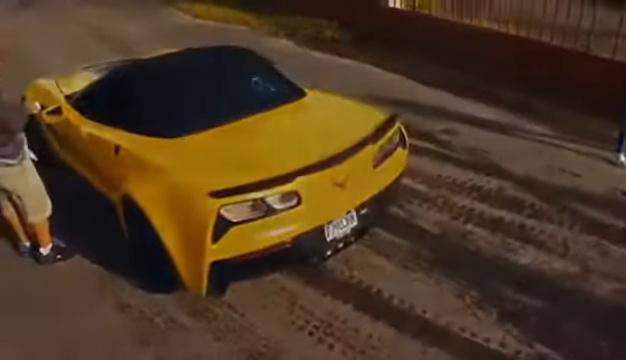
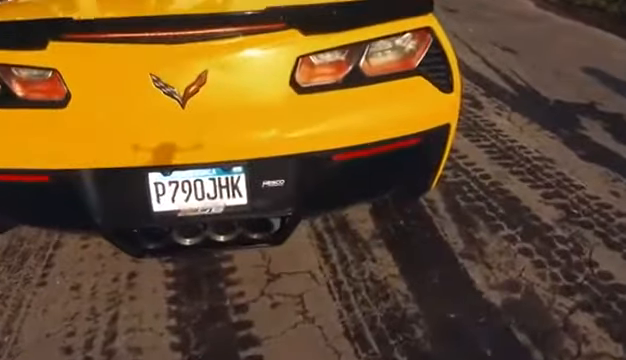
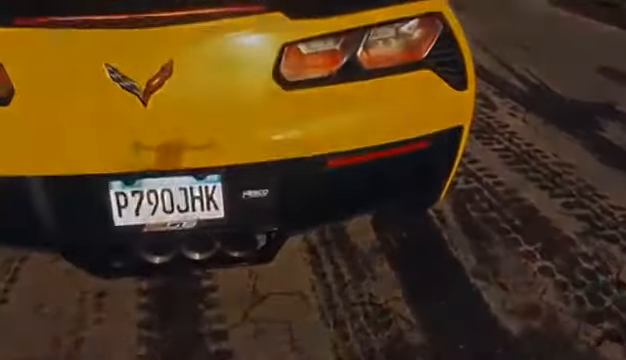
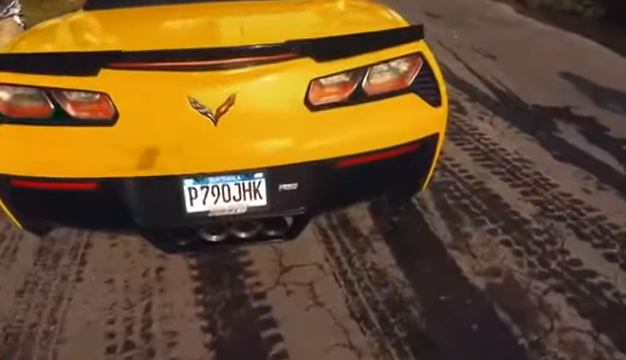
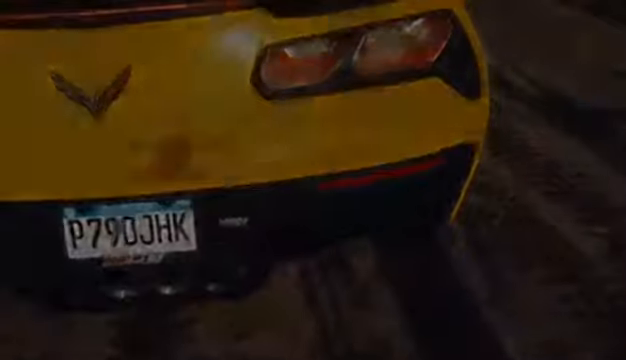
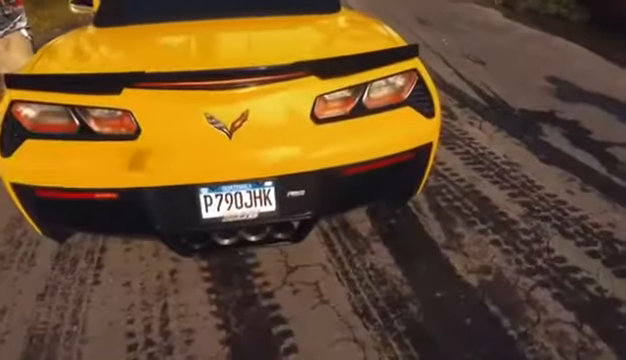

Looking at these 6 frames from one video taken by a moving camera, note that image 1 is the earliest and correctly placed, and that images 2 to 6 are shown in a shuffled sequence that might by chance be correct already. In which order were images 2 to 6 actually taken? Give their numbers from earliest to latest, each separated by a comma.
6, 4, 2, 3, 5
